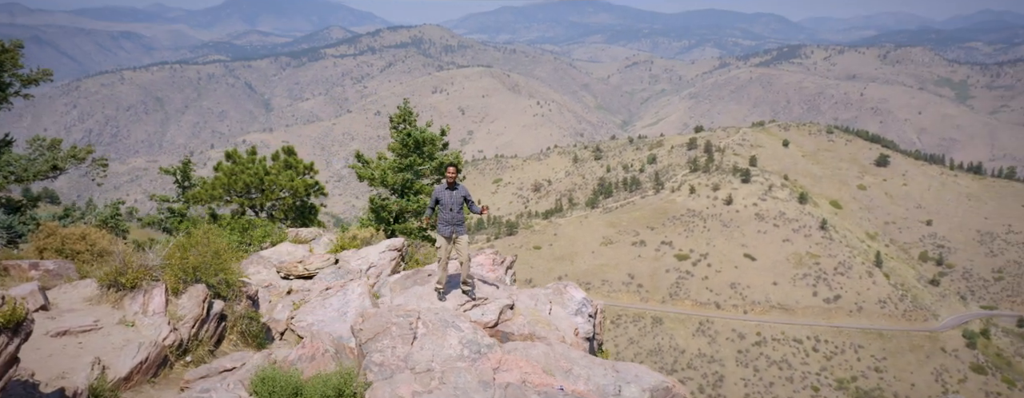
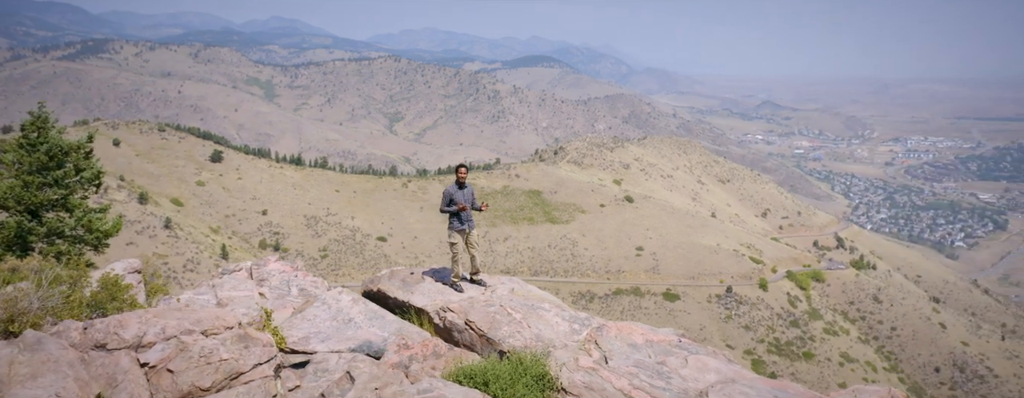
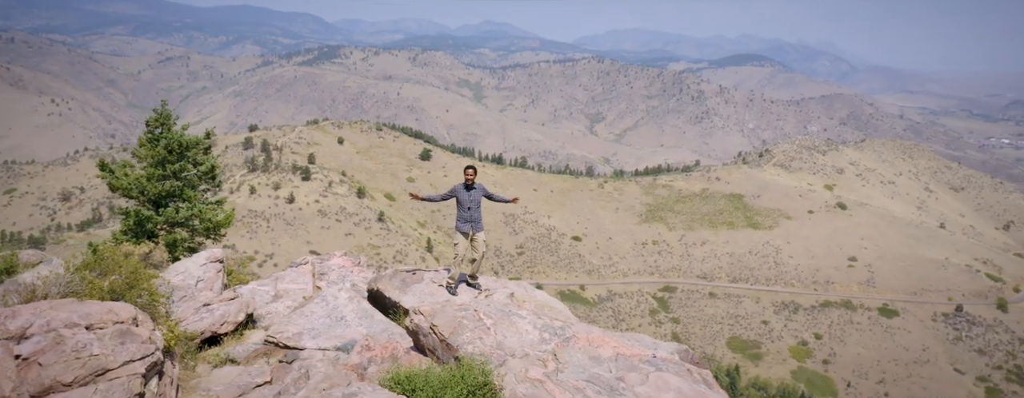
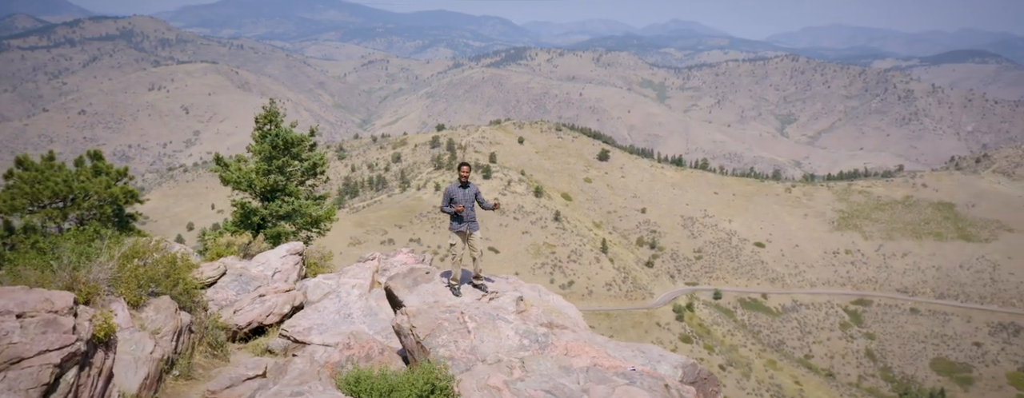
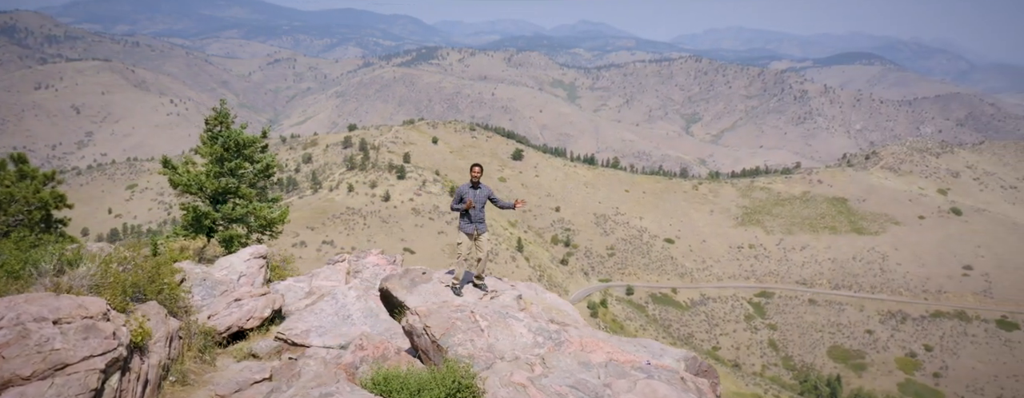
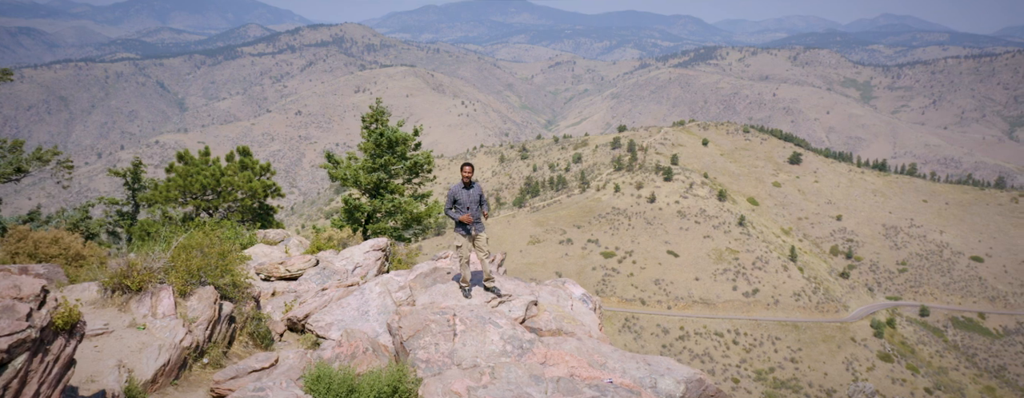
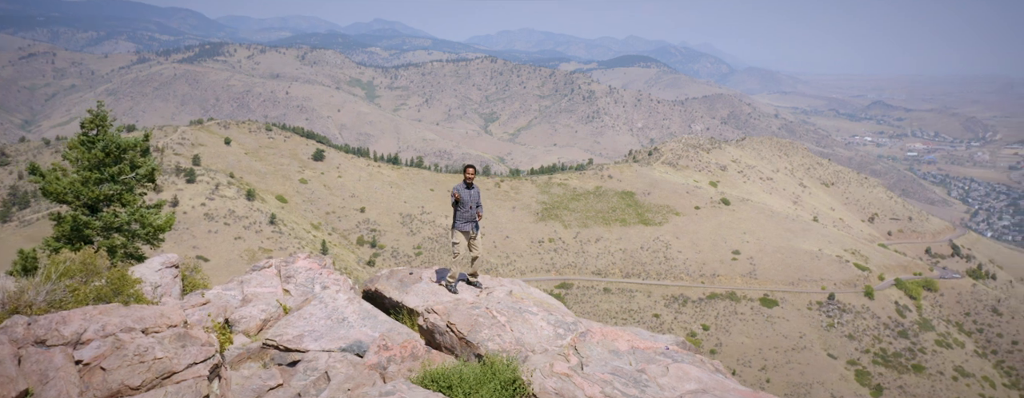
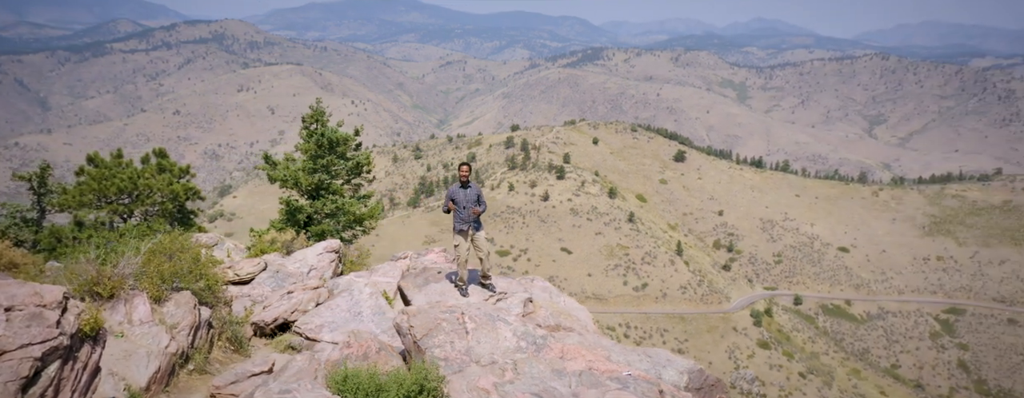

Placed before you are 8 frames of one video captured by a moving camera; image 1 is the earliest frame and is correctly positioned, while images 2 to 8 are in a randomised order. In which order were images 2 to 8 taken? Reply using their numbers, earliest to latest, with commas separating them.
6, 8, 4, 5, 3, 7, 2
